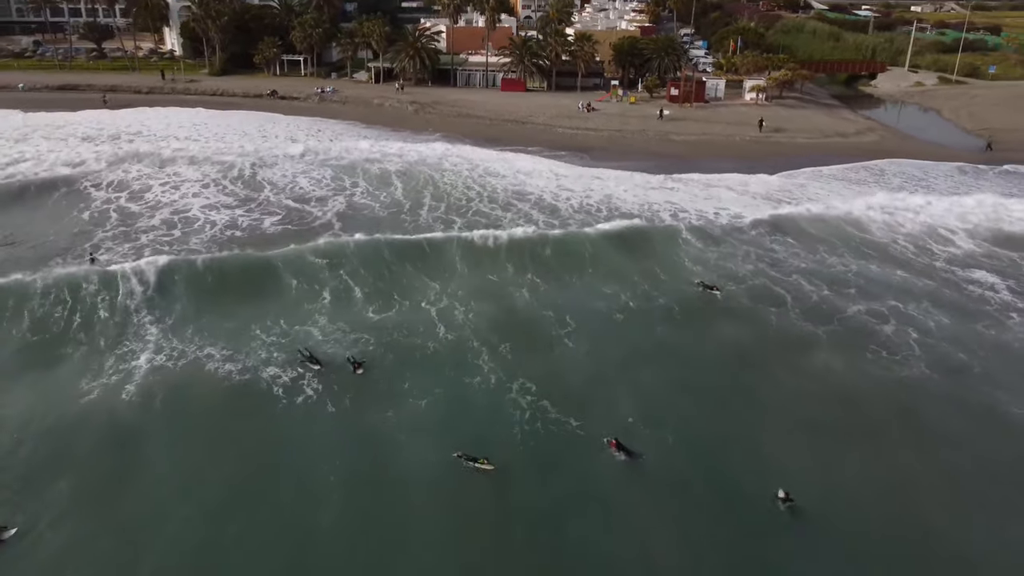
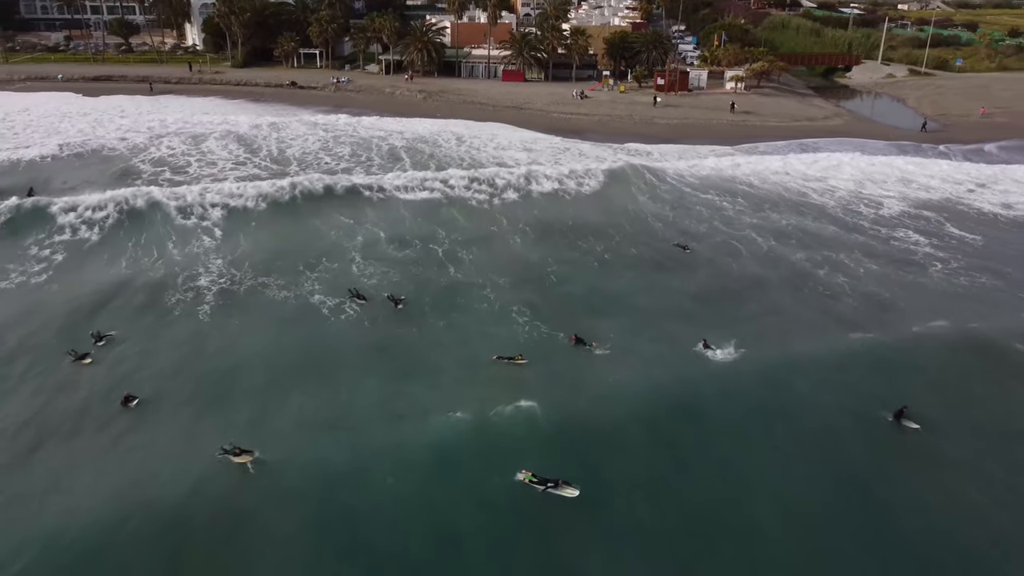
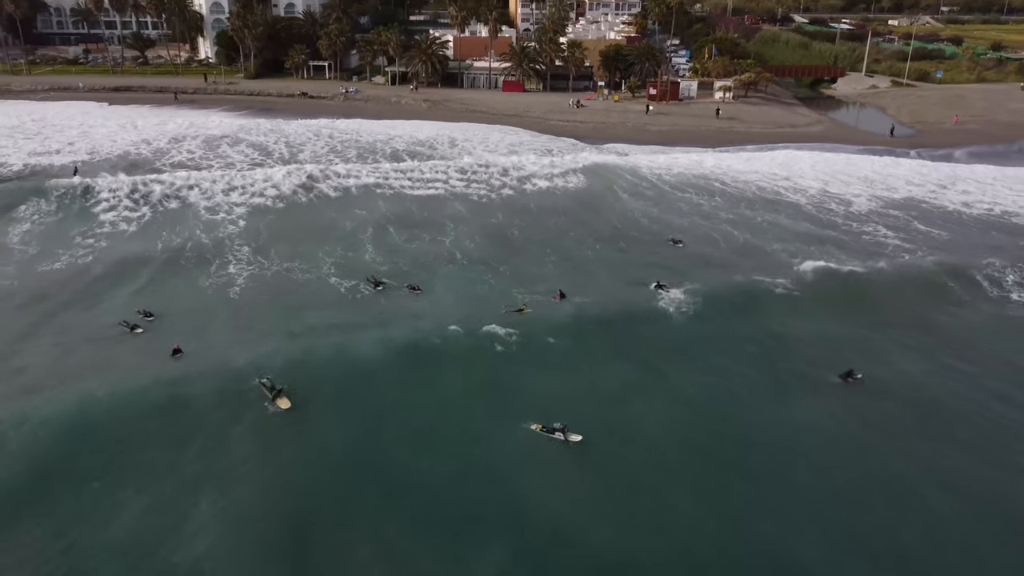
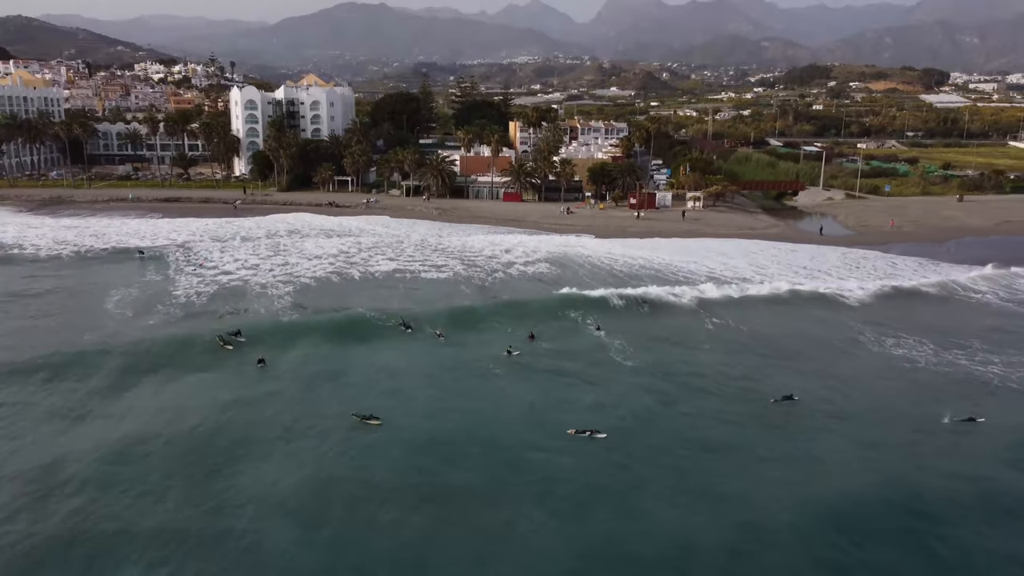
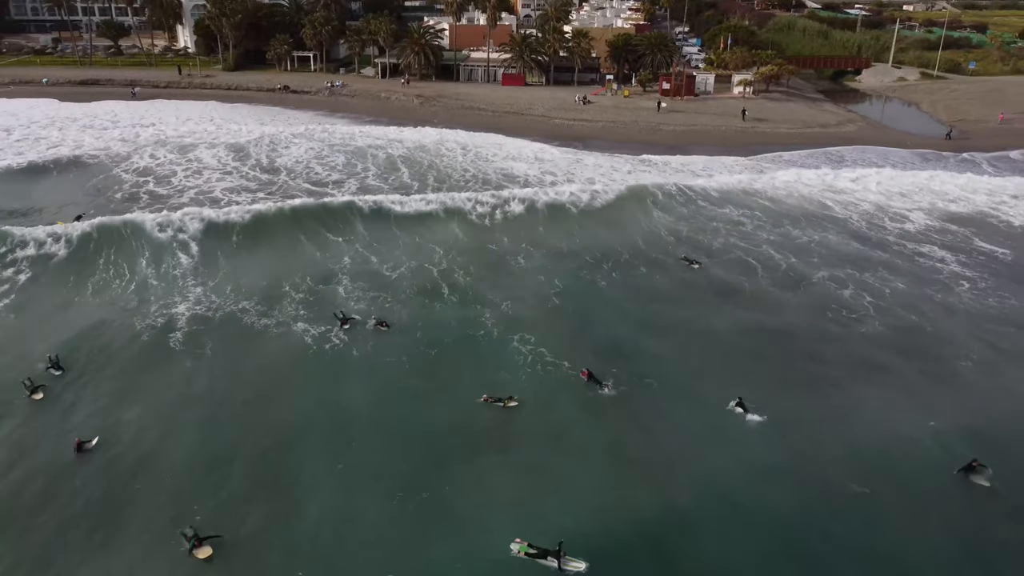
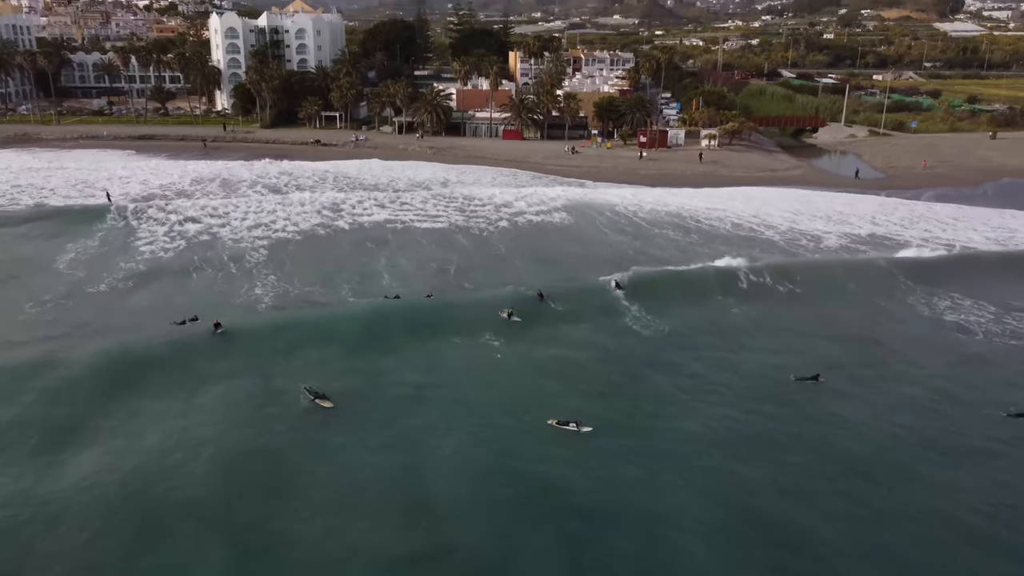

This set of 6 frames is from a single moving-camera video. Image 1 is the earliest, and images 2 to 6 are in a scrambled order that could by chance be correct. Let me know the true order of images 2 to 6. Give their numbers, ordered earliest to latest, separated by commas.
5, 2, 3, 6, 4
